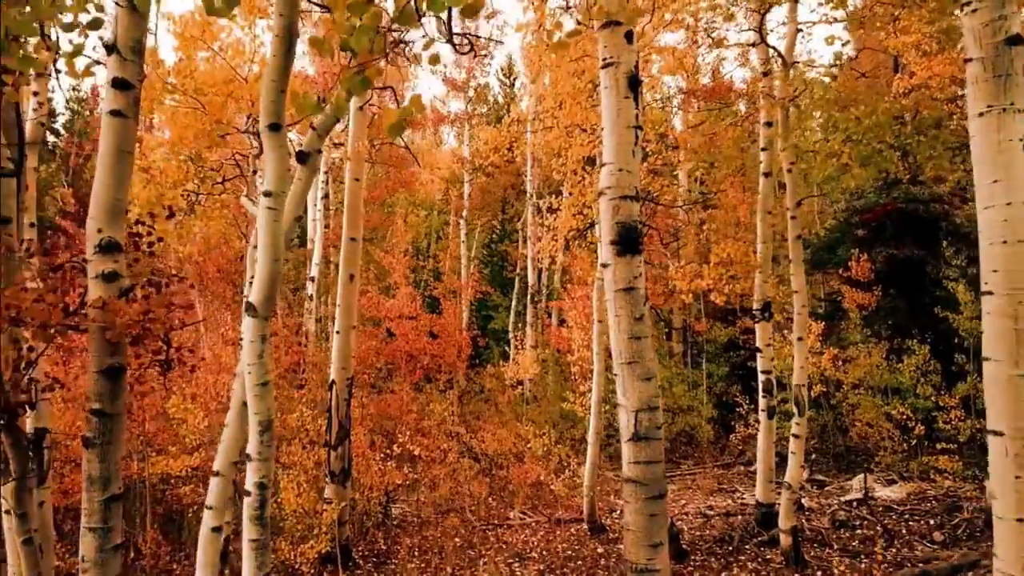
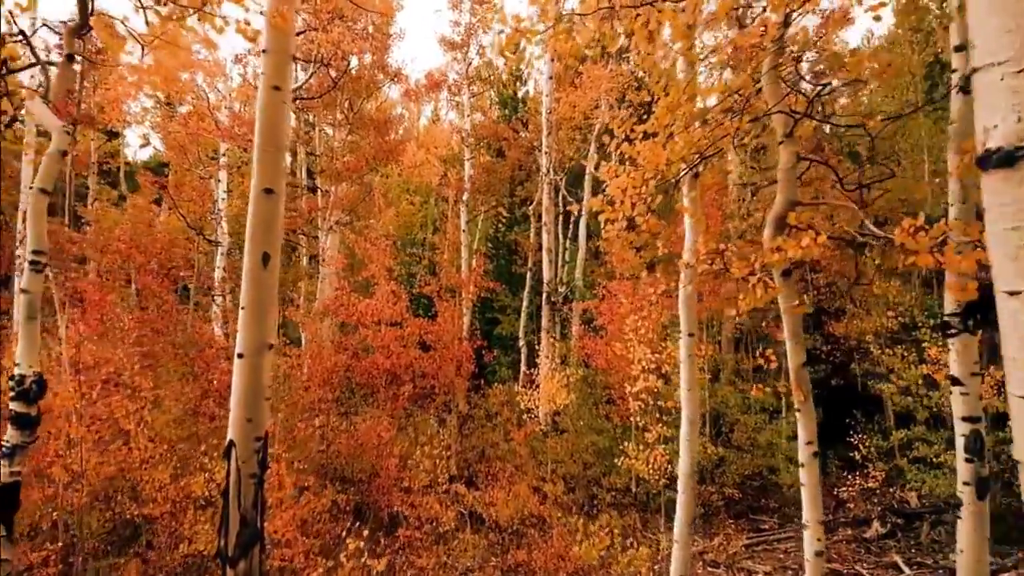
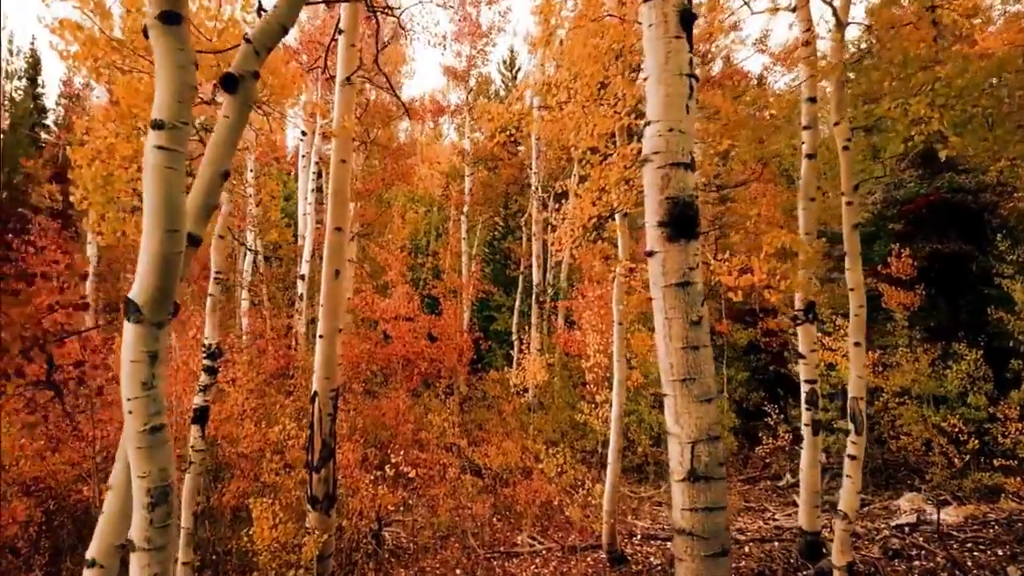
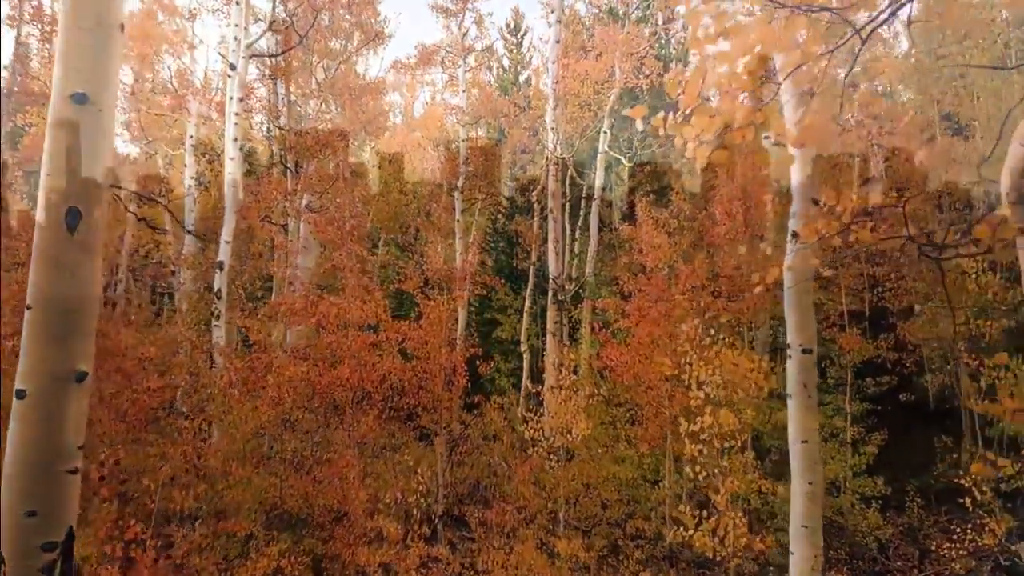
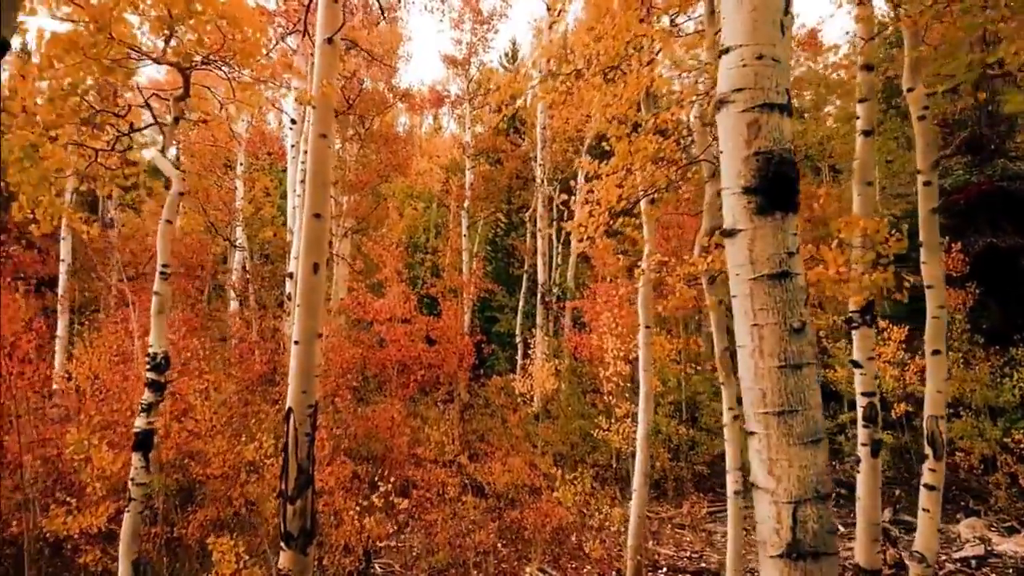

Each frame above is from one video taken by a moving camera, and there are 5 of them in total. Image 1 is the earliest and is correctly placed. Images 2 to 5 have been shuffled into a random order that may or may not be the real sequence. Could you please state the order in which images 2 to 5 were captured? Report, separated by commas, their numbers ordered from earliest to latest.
3, 5, 2, 4
